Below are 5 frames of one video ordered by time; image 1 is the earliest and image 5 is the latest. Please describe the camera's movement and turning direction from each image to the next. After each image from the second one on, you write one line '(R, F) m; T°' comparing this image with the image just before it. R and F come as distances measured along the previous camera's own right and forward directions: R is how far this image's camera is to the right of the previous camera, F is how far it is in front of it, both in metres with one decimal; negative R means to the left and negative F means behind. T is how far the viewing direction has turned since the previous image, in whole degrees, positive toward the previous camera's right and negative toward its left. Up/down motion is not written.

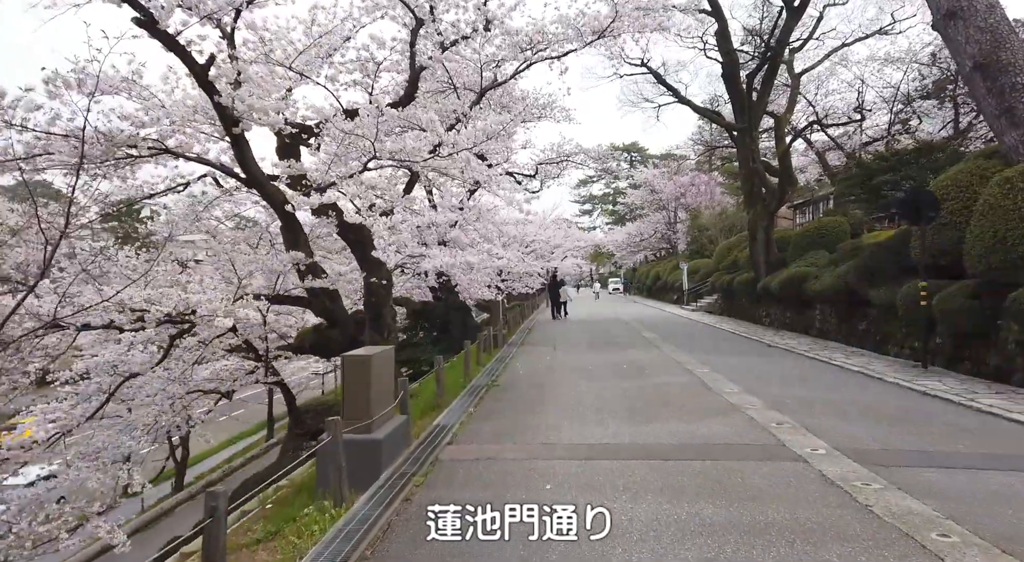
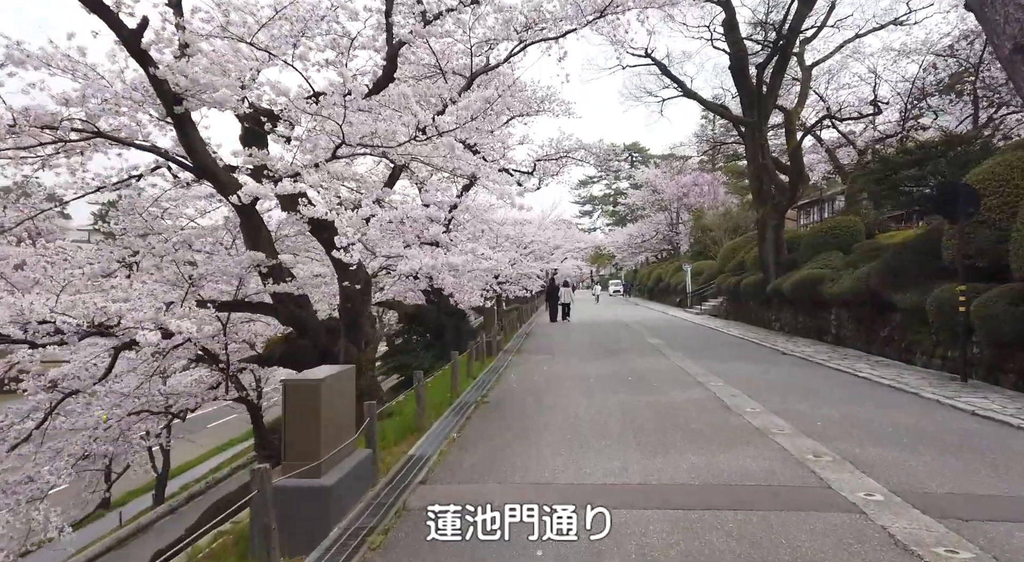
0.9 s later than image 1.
(+0.1, +1.0) m; 0°
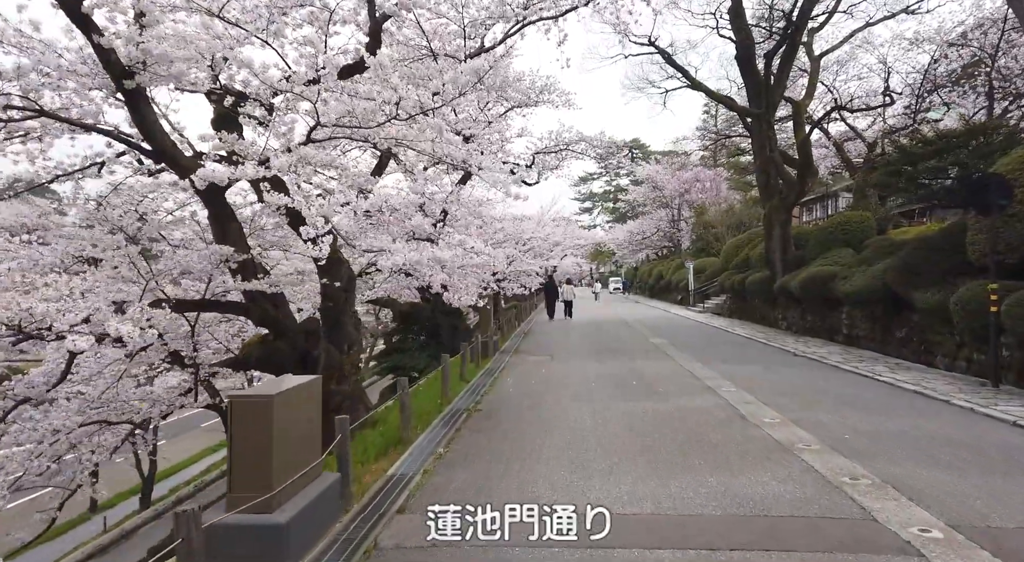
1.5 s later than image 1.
(+0.1, +0.6) m; 0°
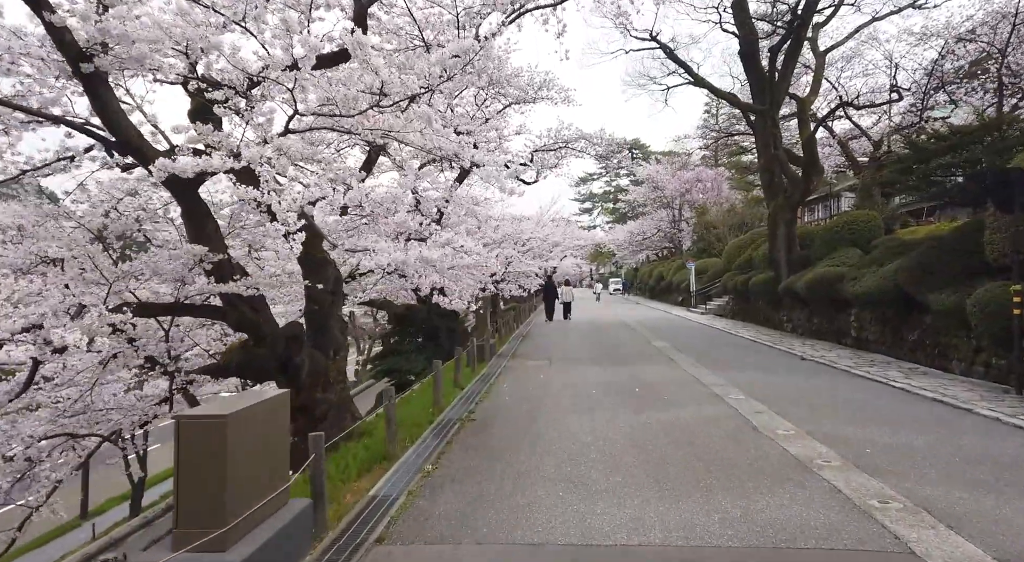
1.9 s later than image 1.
(0.0, +0.4) m; 0°
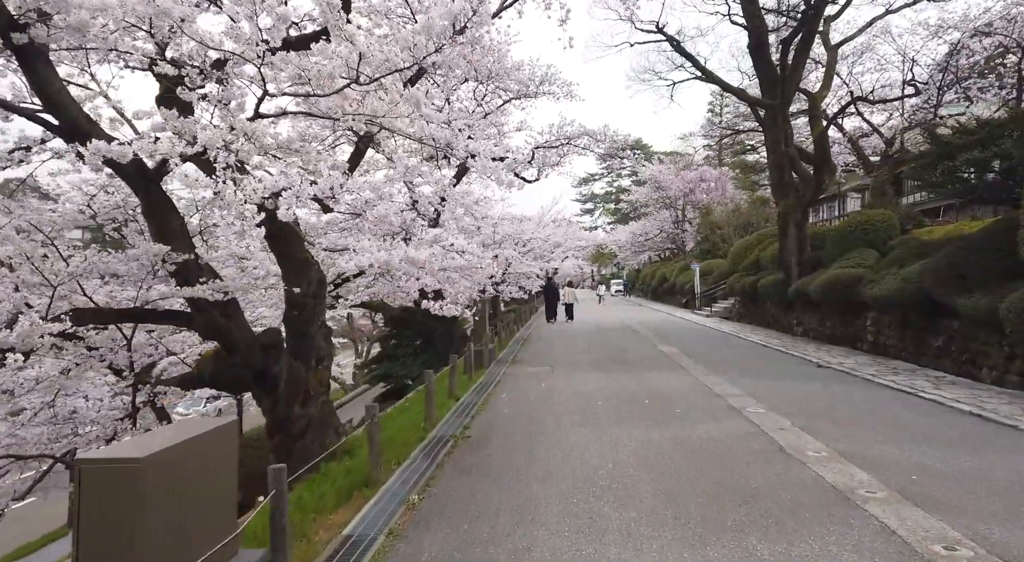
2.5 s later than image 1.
(0.0, +0.6) m; 0°
